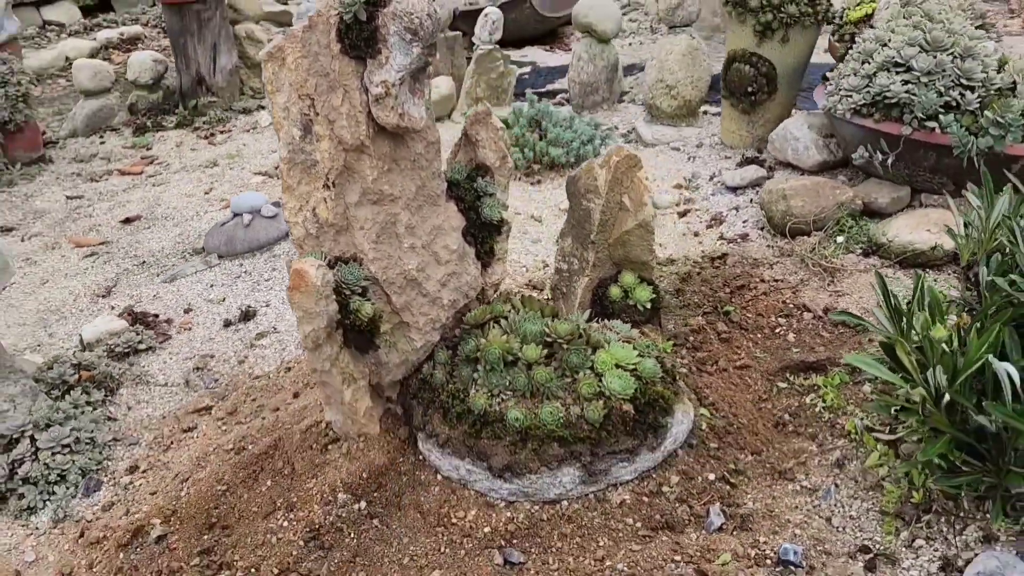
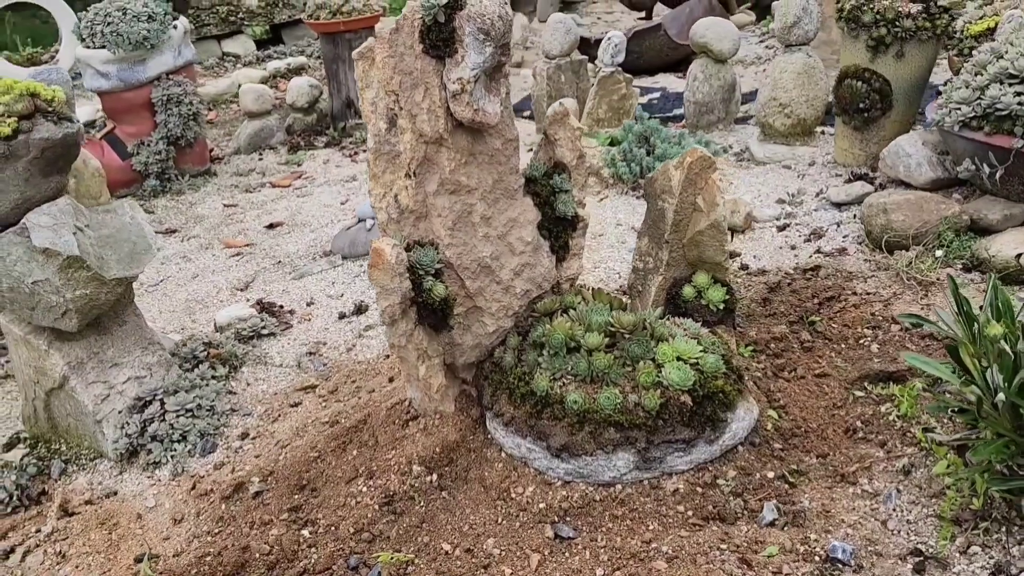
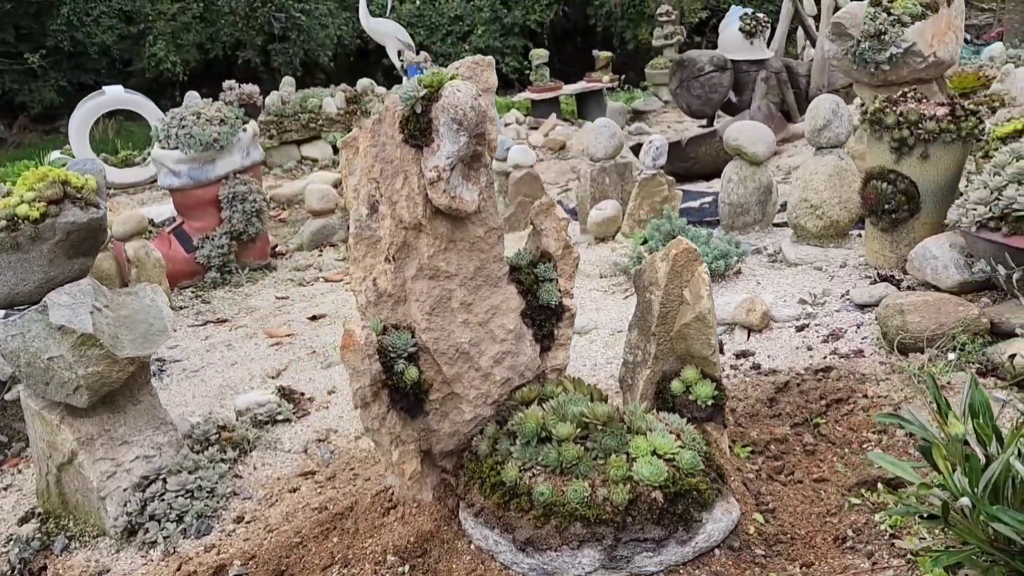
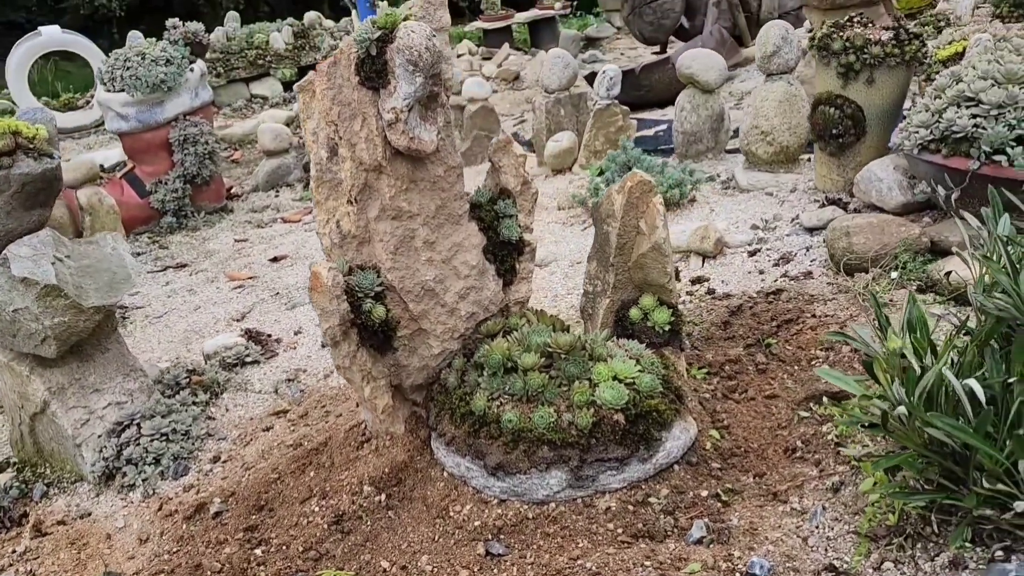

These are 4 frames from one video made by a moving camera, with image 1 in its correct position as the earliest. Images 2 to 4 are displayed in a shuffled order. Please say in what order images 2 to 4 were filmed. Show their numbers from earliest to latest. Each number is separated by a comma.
2, 4, 3
